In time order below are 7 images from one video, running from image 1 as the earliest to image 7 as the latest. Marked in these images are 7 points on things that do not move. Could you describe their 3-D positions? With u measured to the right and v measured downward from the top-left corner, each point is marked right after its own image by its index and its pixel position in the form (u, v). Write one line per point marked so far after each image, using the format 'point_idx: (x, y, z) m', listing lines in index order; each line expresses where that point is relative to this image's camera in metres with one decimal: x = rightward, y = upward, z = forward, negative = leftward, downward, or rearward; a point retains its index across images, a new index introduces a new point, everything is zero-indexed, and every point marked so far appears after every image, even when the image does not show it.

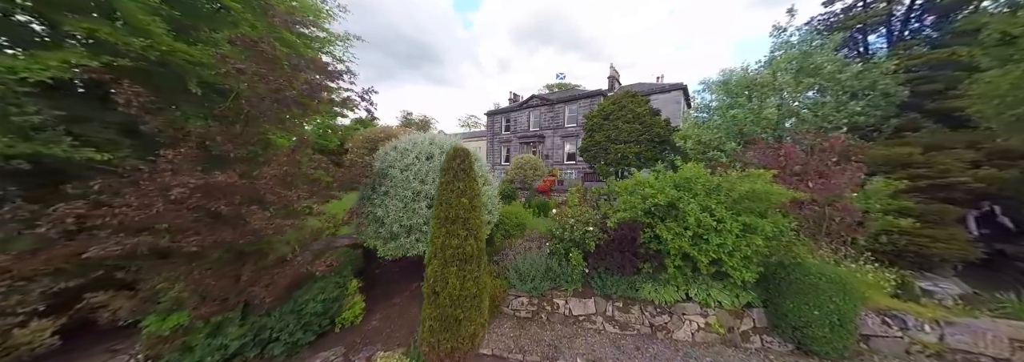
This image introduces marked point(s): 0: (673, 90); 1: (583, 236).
0: (+11.6, +6.4, +18.2) m
1: (+0.9, -0.7, +3.3) m
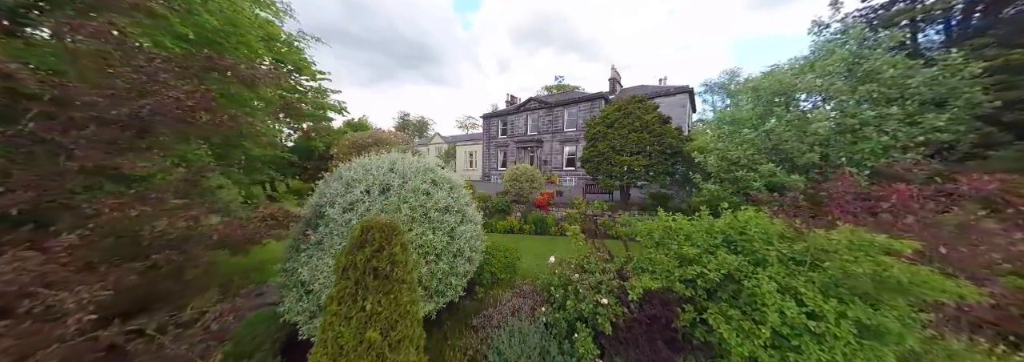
0: (+11.3, +5.9, +17.3) m
1: (+0.8, -1.2, +2.3) m
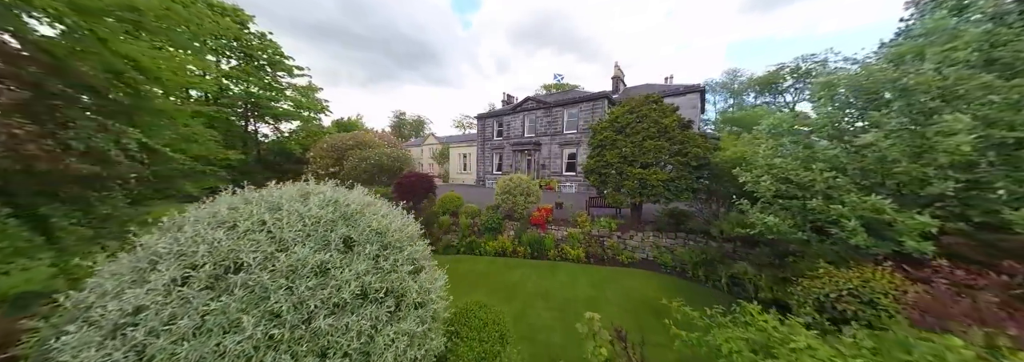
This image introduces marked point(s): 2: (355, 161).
0: (+11.0, +5.4, +16.0) m
1: (+0.5, -1.6, +0.9) m
2: (-9.3, +1.1, +15.0) m
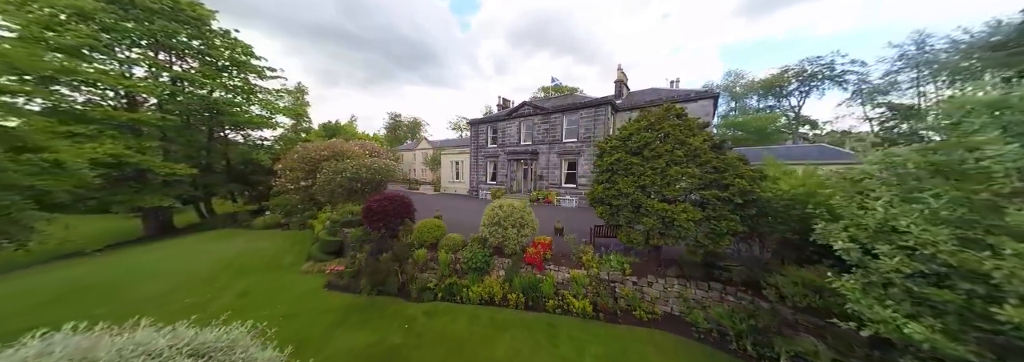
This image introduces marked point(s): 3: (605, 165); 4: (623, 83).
0: (+10.7, +4.6, +14.5) m
1: (+0.3, -2.4, -0.6) m
2: (-9.7, +0.3, +13.4) m
3: (+2.4, +0.4, +6.4) m
4: (+8.1, +7.1, +18.3) m
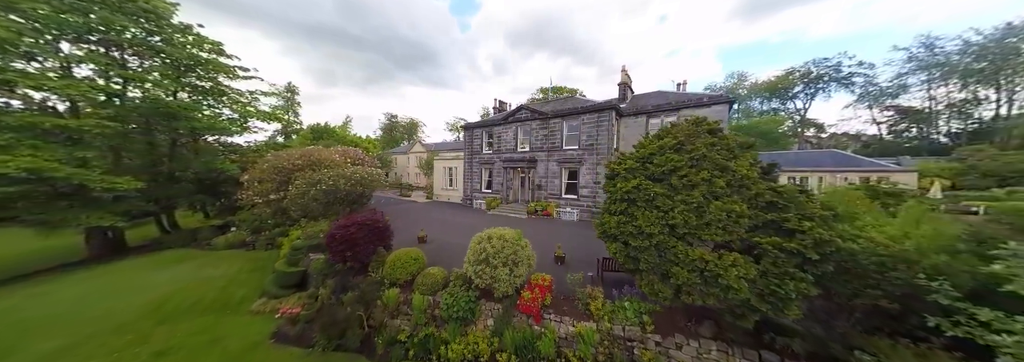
0: (+10.5, +4.0, +13.2) m
1: (+0.2, -3.0, -2.0) m
2: (-9.9, -0.3, +12.0) m
3: (+2.2, -0.2, +5.1) m
4: (+7.8, +6.4, +17.0) m
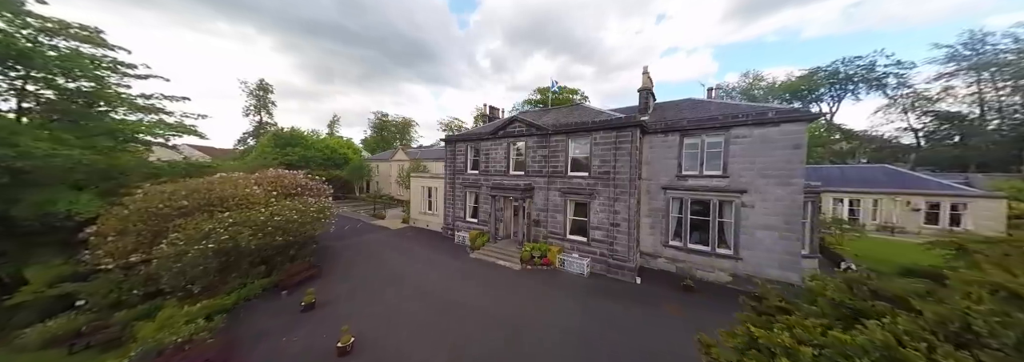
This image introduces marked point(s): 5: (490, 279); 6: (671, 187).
0: (+9.9, +2.2, +9.3) m
1: (-0.3, -4.9, -6.0) m
2: (-10.4, -2.0, +7.9) m
3: (+1.7, -2.1, +1.1) m
4: (+7.2, +4.7, +13.0) m
5: (-1.0, -4.3, +11.0) m
6: (+7.1, -0.3, +11.3) m
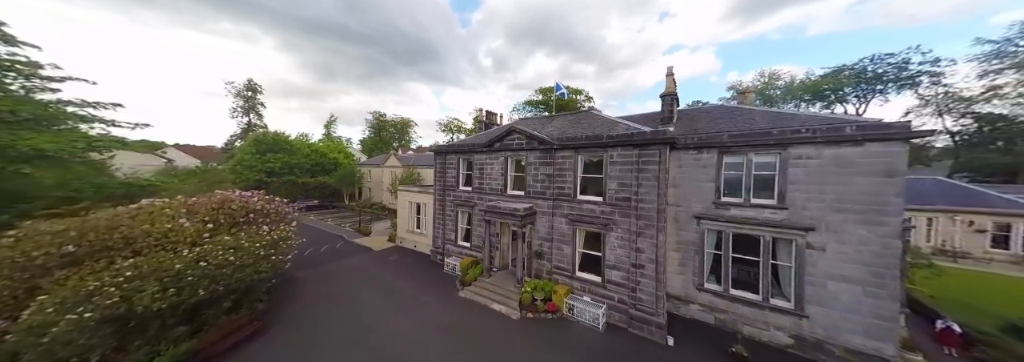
0: (+9.8, +1.2, +6.9) m
1: (-0.5, -6.0, -8.2) m
2: (-10.6, -3.1, +5.7) m
3: (+1.5, -3.1, -1.2) m
4: (+7.1, +3.7, +10.7) m
5: (-1.1, -5.3, +8.8) m
6: (+7.0, -1.3, +9.0) m
